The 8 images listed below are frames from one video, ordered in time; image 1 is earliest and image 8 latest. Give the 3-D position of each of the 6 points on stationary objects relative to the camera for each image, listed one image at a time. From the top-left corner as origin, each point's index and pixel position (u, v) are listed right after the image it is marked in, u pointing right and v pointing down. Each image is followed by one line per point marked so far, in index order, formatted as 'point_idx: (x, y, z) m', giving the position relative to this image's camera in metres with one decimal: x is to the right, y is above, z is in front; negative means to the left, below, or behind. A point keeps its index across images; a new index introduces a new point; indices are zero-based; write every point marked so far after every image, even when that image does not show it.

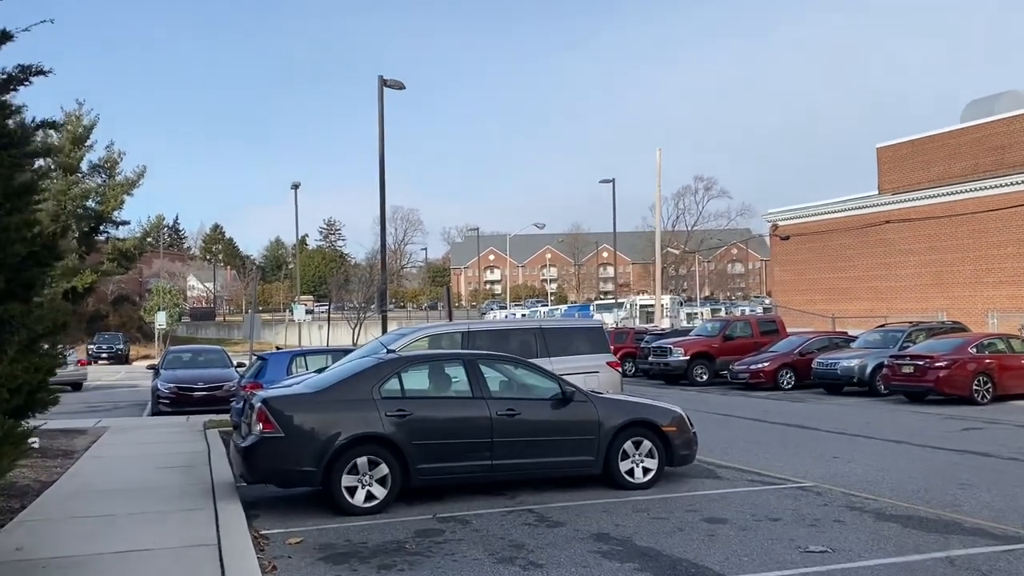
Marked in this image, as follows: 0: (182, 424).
0: (-6.4, -2.6, +17.0) m
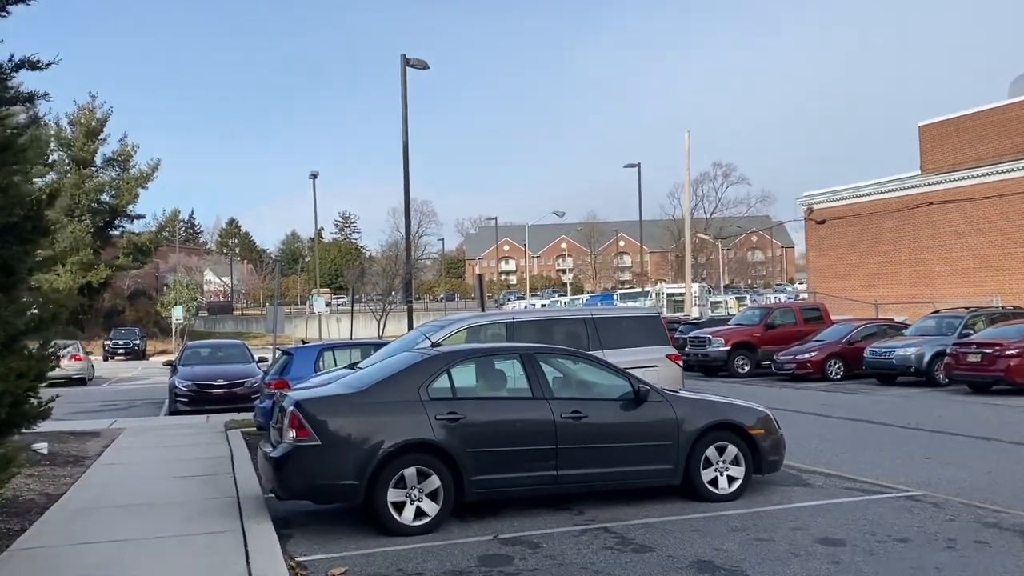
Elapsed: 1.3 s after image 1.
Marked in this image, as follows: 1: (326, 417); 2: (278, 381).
0: (-5.6, -2.5, +15.9) m
1: (-1.6, -1.1, +7.4) m
2: (-3.6, -1.4, +13.5) m
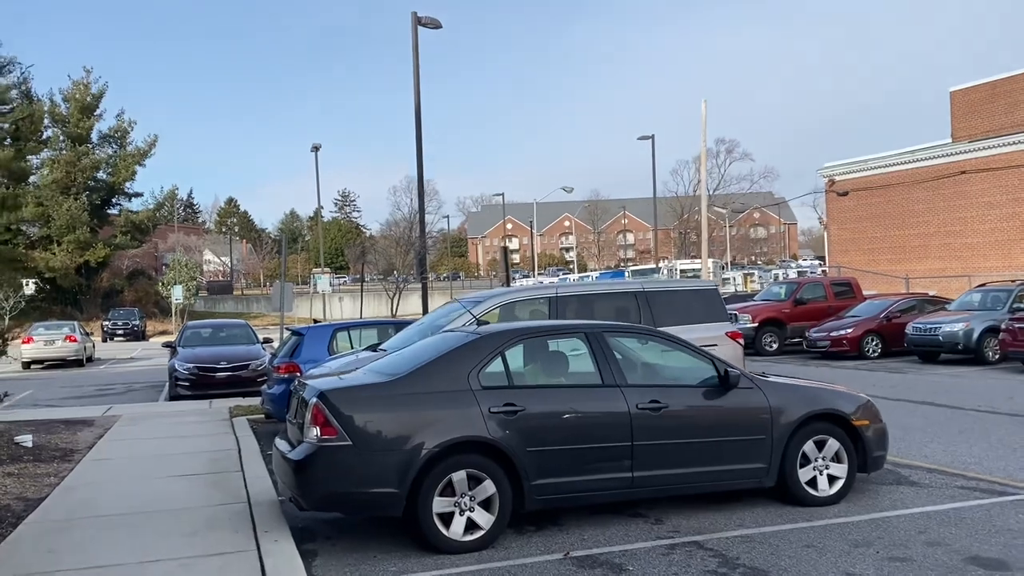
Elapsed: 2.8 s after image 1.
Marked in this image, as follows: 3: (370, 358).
0: (-5.1, -2.1, +14.6) m
1: (-1.1, -0.9, +6.1) m
2: (-3.1, -1.1, +12.2) m
3: (-1.5, -0.7, +9.4) m
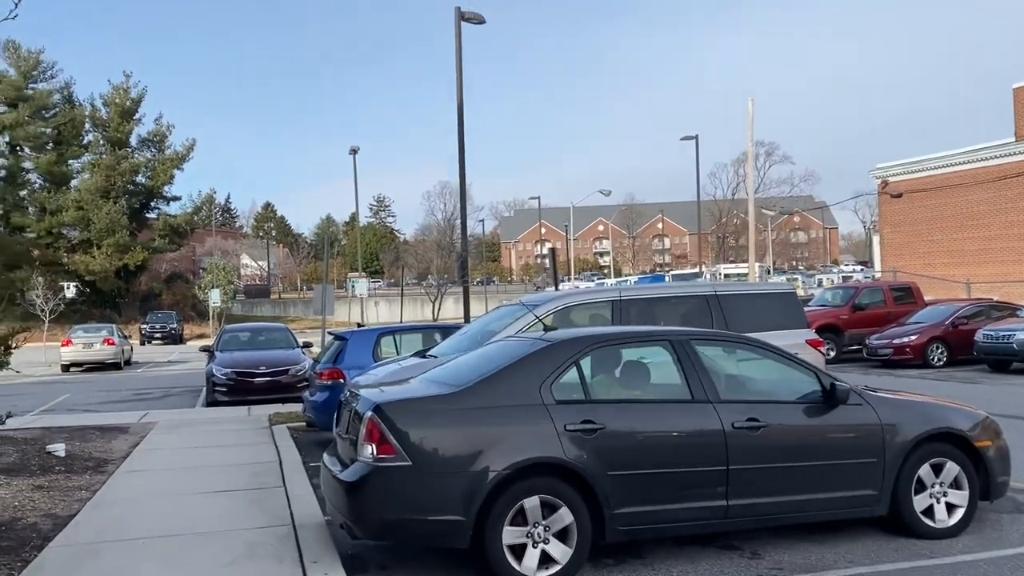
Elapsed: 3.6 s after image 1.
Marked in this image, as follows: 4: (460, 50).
0: (-4.3, -2.1, +14.1) m
1: (-0.6, -0.9, +5.4) m
2: (-2.4, -1.1, +11.5) m
3: (-0.9, -0.8, +8.7) m
4: (-1.1, +5.2, +19.0) m
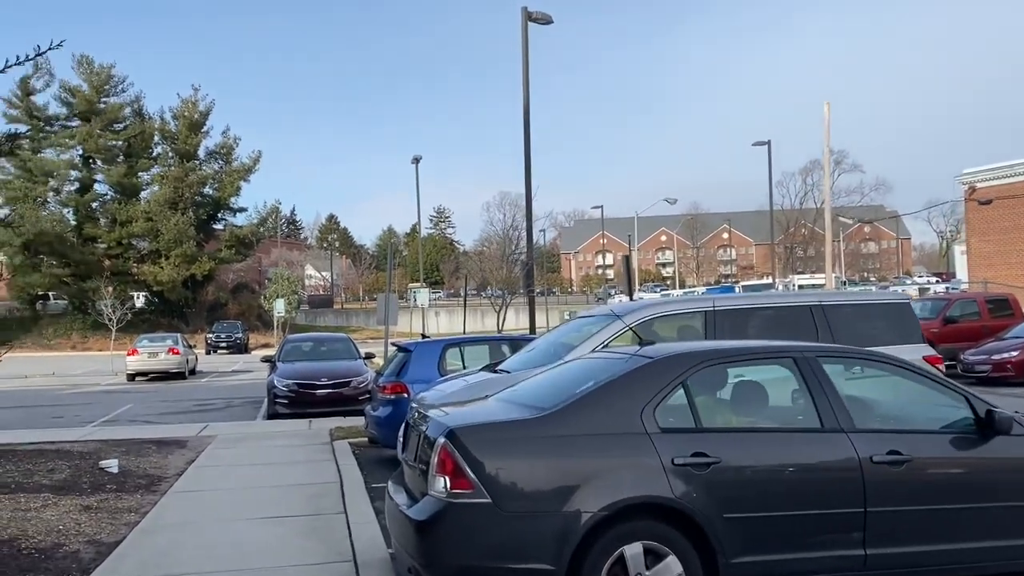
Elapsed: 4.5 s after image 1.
0: (-3.2, -2.2, +13.5) m
1: (-0.1, -0.9, +4.6) m
2: (-1.4, -1.2, +10.9) m
3: (-0.1, -0.8, +7.9) m
4: (+0.3, +5.0, +18.2) m
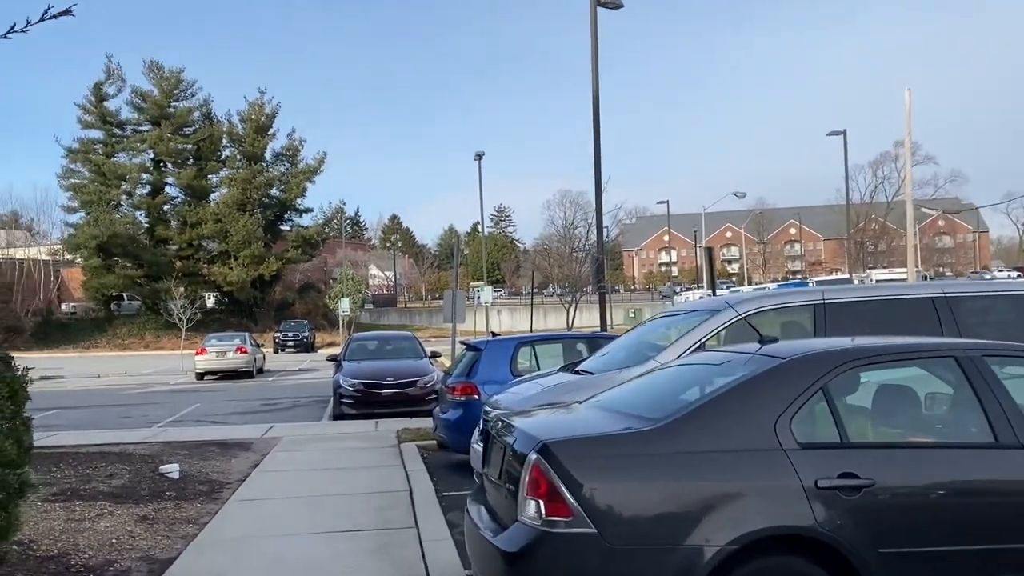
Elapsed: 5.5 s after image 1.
0: (-2.1, -2.2, +12.9) m
1: (+0.4, -0.8, +3.8) m
2: (-0.5, -1.1, +10.2) m
3: (+0.6, -0.8, +7.1) m
4: (+1.7, +5.0, +17.4) m
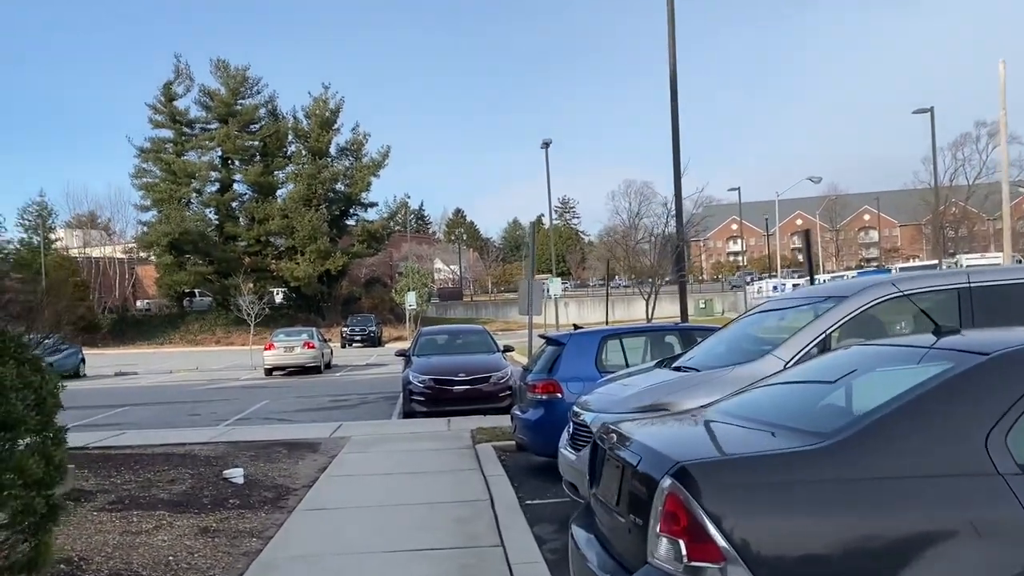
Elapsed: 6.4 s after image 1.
0: (-1.0, -2.1, +12.2) m
1: (+0.8, -0.8, +3.0) m
2: (+0.4, -1.0, +9.4) m
3: (+1.3, -0.7, +6.2) m
4: (+3.1, +5.3, +16.4) m
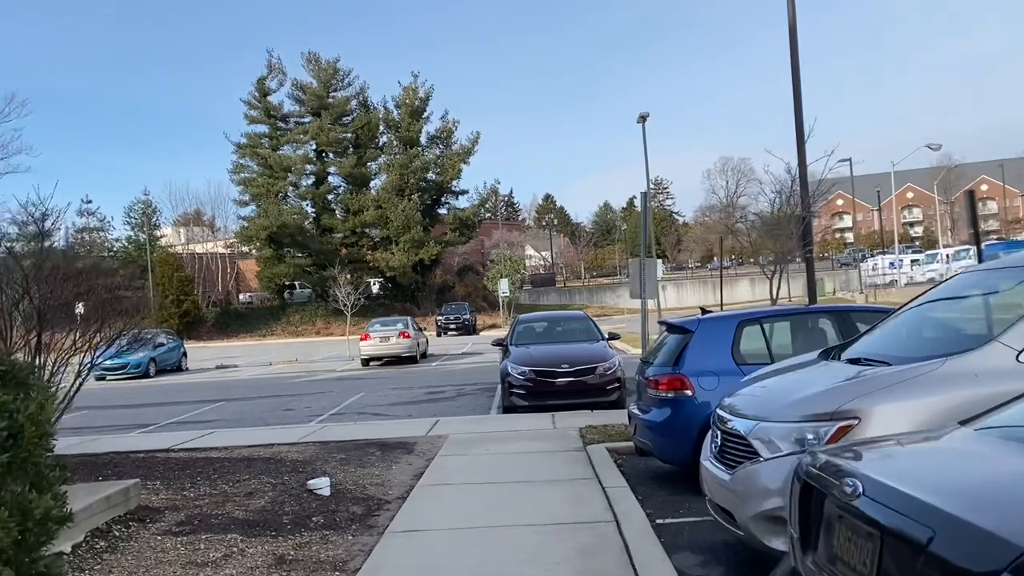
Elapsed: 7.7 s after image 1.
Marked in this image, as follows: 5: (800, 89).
0: (+0.5, -1.8, +11.0) m
1: (+1.3, -0.7, +1.6) m
2: (+1.5, -0.8, +8.0) m
3: (+2.0, -0.5, +4.8) m
4: (+4.7, +5.6, +14.6) m
5: (+5.1, +3.6, +15.5) m
